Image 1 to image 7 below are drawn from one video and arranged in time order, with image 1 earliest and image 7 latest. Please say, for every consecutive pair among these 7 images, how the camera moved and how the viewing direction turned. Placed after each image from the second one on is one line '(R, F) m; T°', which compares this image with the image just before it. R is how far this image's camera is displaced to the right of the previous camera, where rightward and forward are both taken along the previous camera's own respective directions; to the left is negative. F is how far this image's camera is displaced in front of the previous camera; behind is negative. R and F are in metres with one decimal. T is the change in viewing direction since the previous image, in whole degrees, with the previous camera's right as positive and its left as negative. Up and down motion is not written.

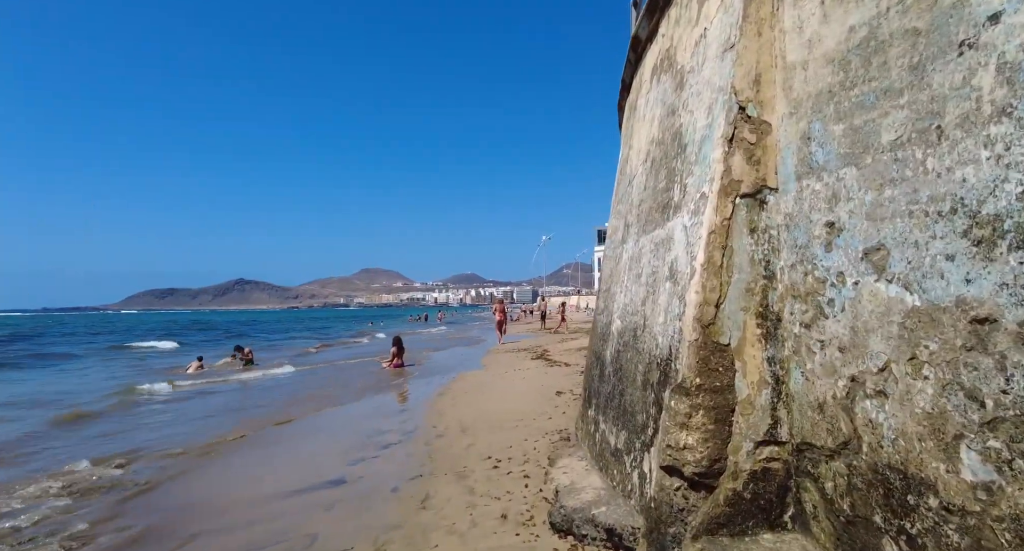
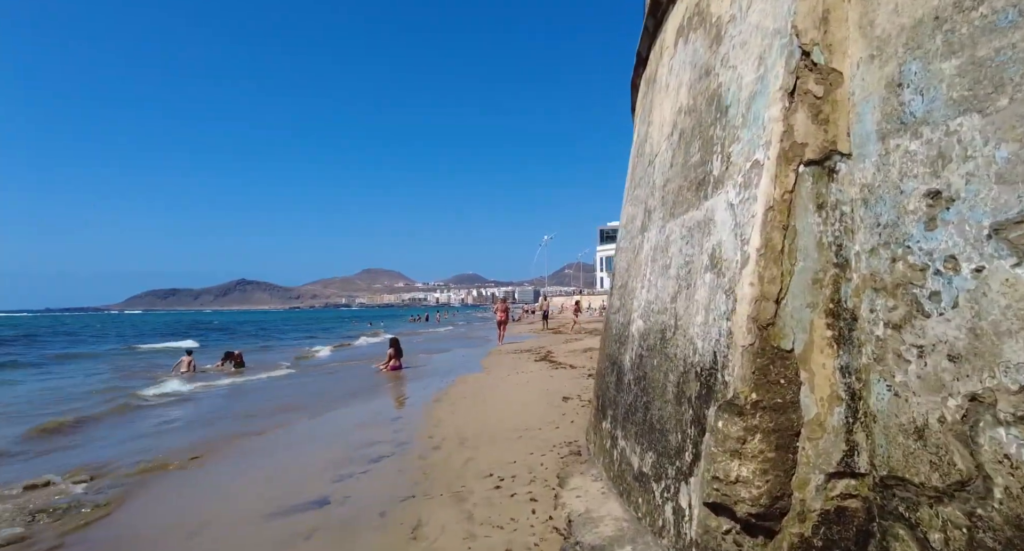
(0.0, +0.6) m; 0°
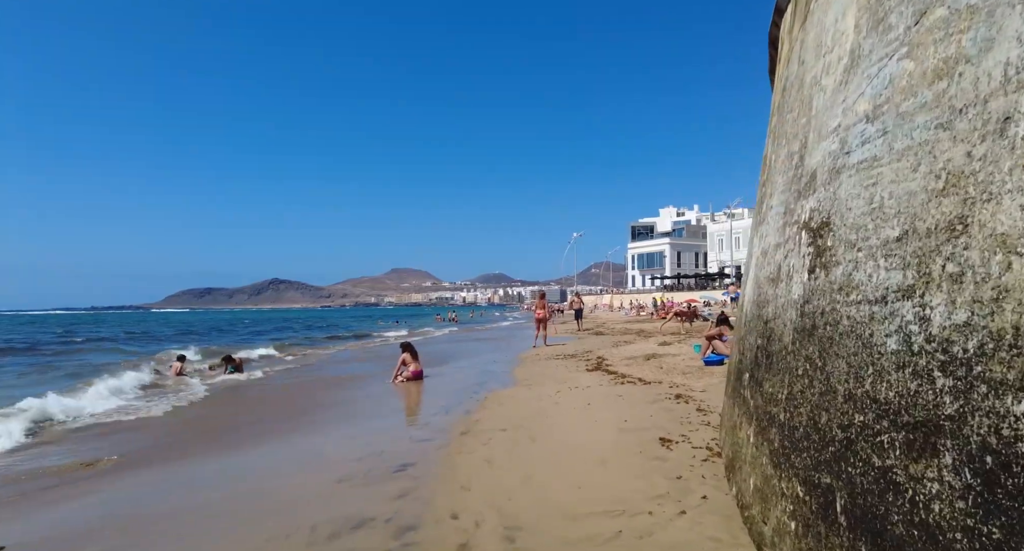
(-0.4, +2.7) m; -3°
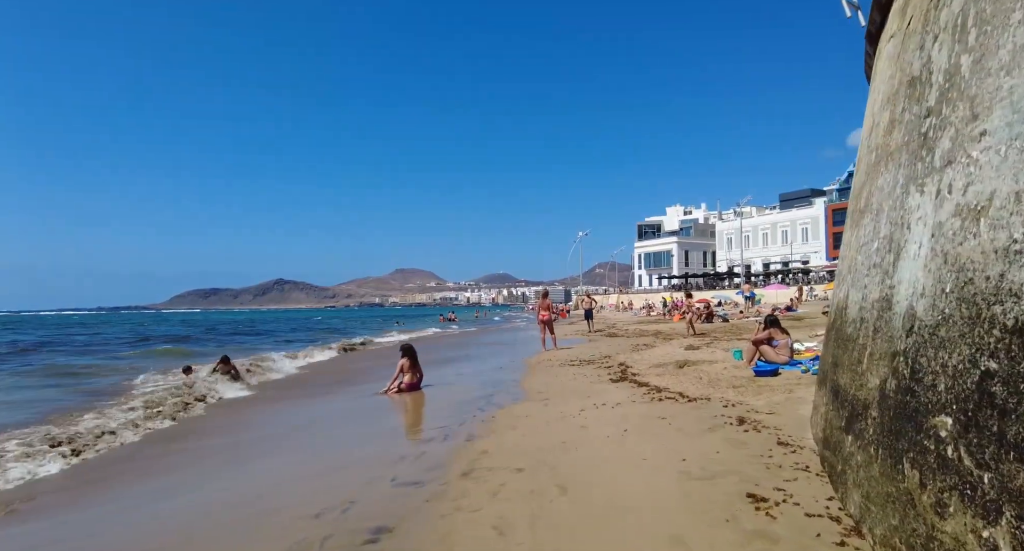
(-0.1, +1.7) m; 0°
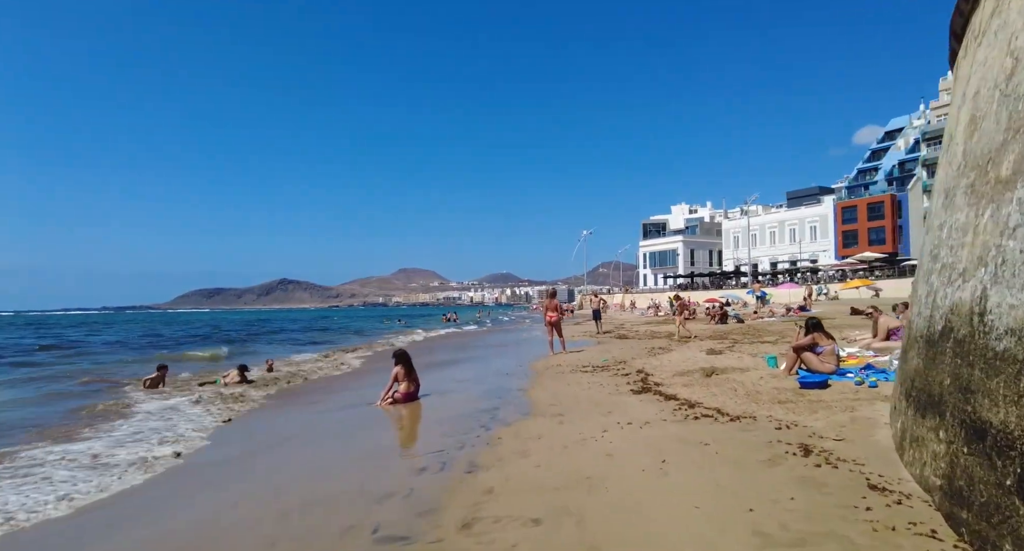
(-0.1, +1.1) m; 0°
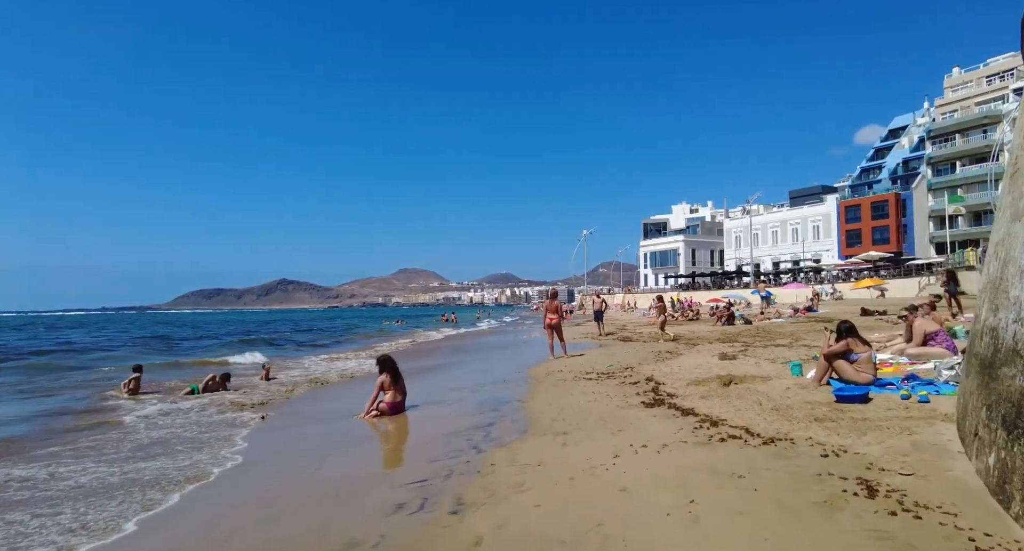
(0.0, +0.9) m; 0°
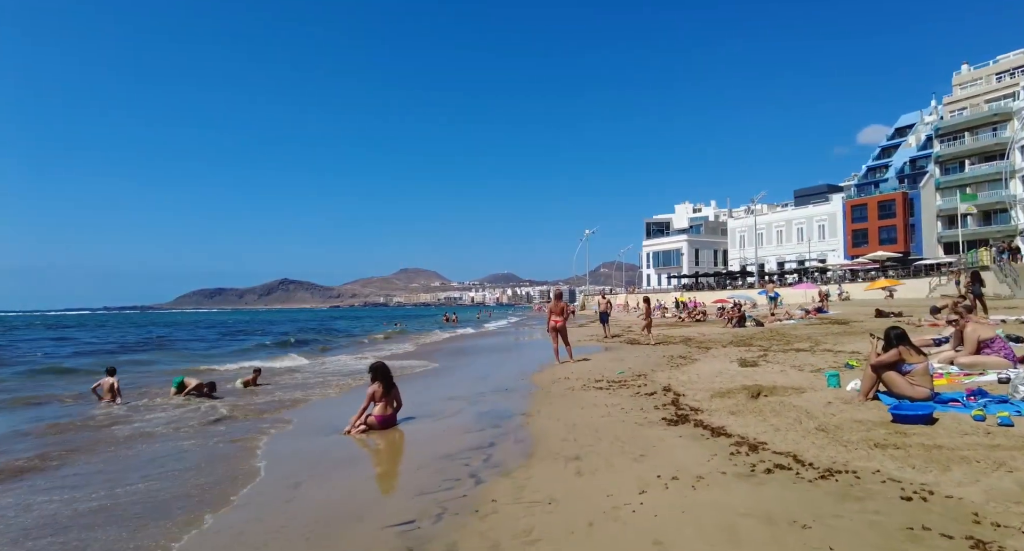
(0.0, +0.9) m; 0°
